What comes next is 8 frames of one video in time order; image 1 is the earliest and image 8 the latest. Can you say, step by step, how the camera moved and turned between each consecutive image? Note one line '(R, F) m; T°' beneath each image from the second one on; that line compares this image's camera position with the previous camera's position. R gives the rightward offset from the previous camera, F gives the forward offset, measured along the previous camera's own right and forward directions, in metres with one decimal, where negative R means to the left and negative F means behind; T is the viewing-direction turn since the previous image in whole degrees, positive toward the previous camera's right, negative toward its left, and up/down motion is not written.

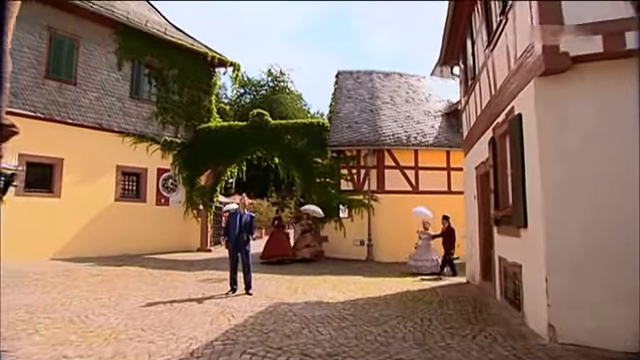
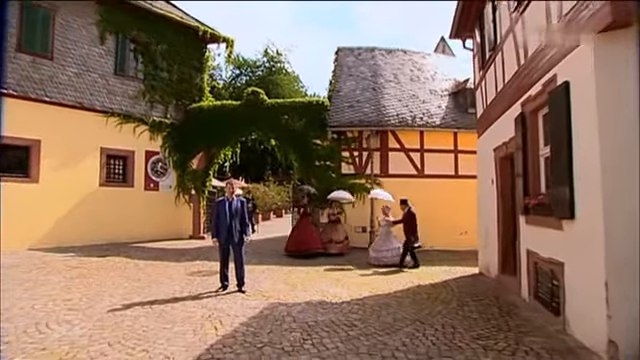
(-0.1, +1.4) m; 0°
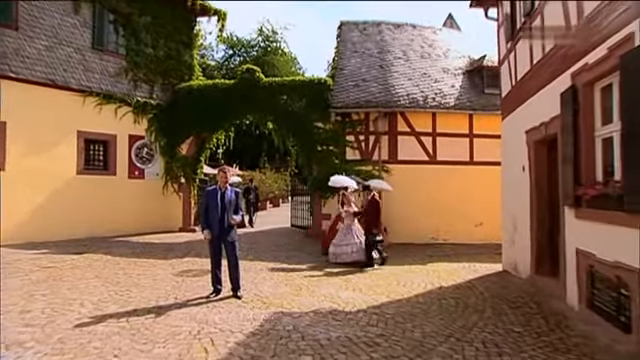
(-0.3, +1.6) m; +1°
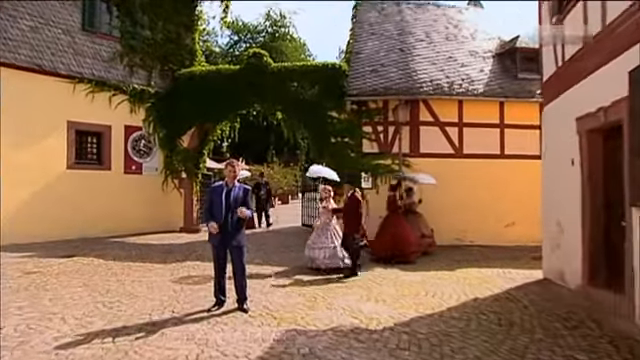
(-0.2, +1.3) m; -1°
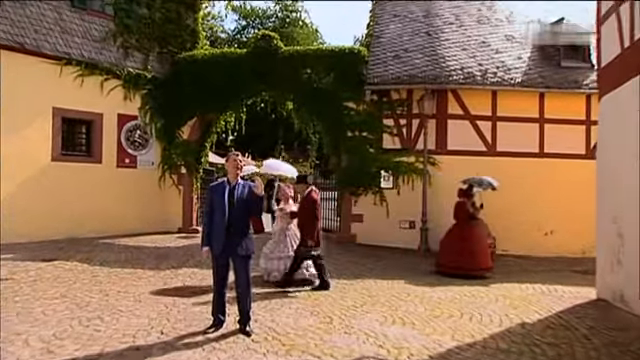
(-0.2, +1.4) m; -1°
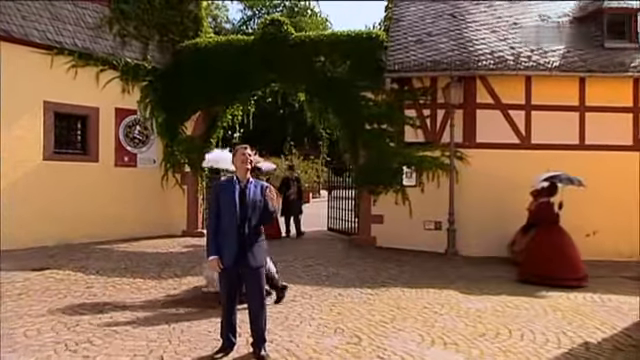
(-0.2, +1.0) m; -1°
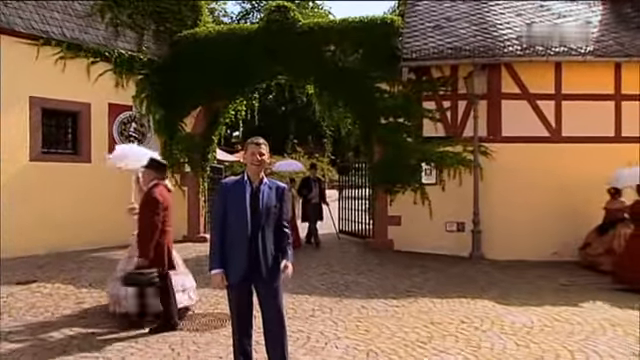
(-0.3, +0.9) m; 0°
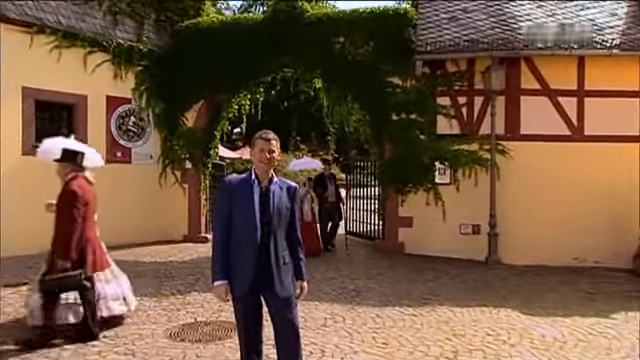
(-0.2, +0.5) m; 0°
